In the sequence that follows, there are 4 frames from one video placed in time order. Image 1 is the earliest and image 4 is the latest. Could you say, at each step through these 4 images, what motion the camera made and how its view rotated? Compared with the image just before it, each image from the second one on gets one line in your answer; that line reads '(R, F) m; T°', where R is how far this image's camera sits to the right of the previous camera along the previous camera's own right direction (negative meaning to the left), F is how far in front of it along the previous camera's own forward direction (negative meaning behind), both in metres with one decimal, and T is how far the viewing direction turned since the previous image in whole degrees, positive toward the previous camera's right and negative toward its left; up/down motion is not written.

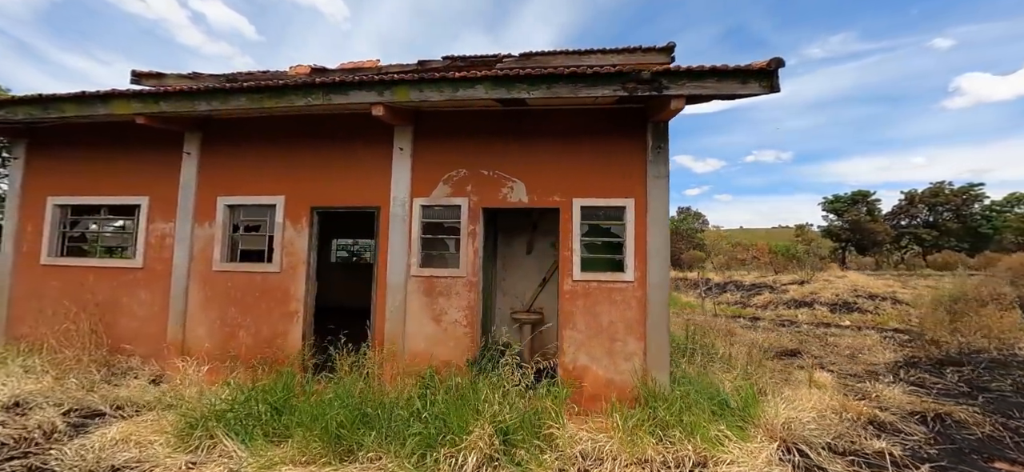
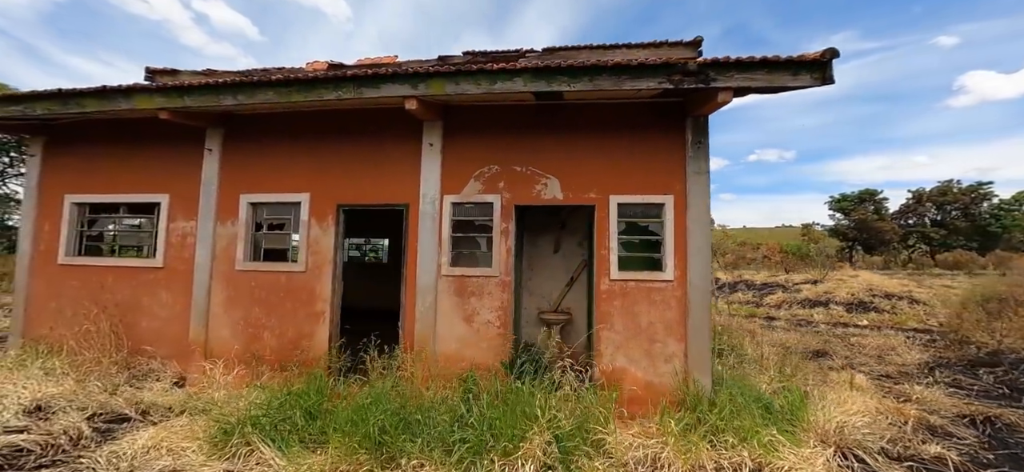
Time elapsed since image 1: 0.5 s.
(-0.3, +0.1) m; 0°
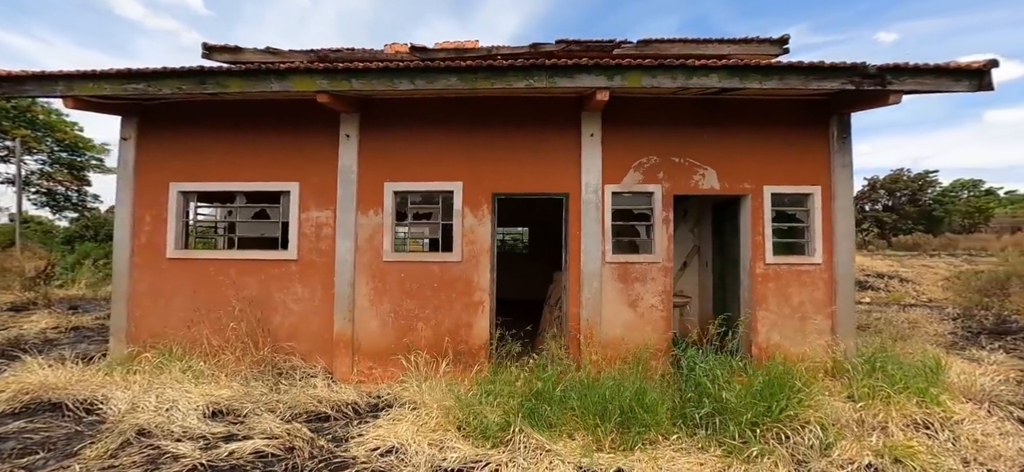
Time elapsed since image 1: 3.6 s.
(-2.1, 0.0) m; +6°
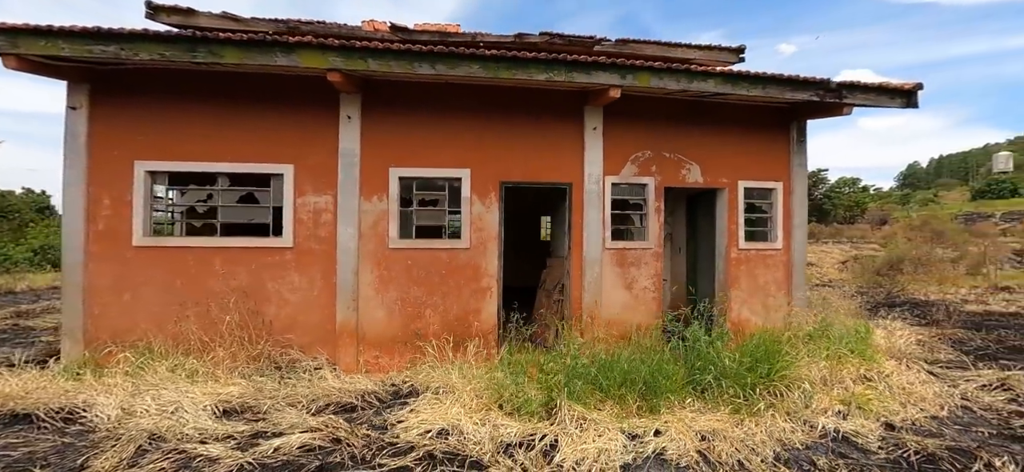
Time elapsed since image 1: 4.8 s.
(-0.9, -0.1) m; +10°
